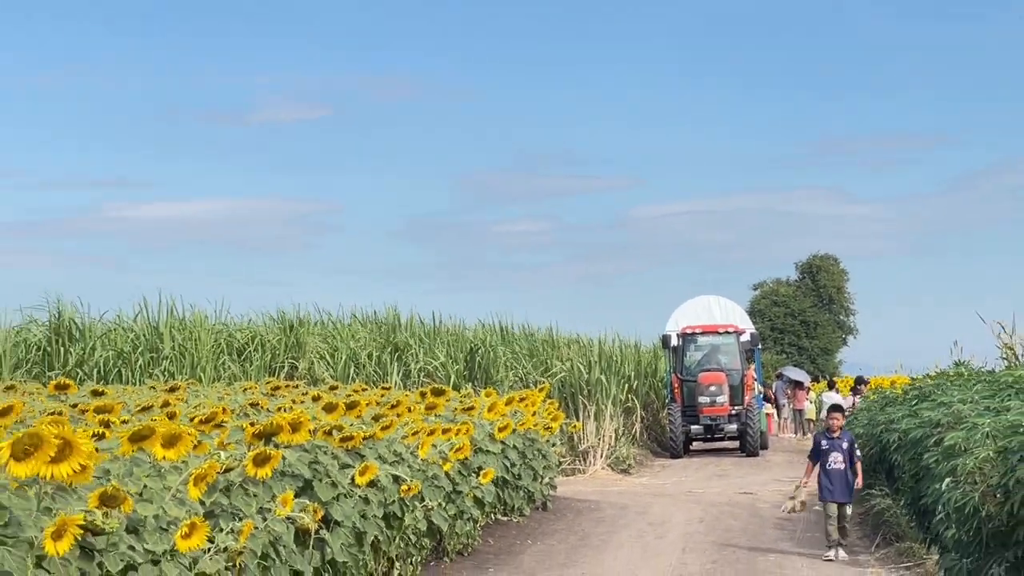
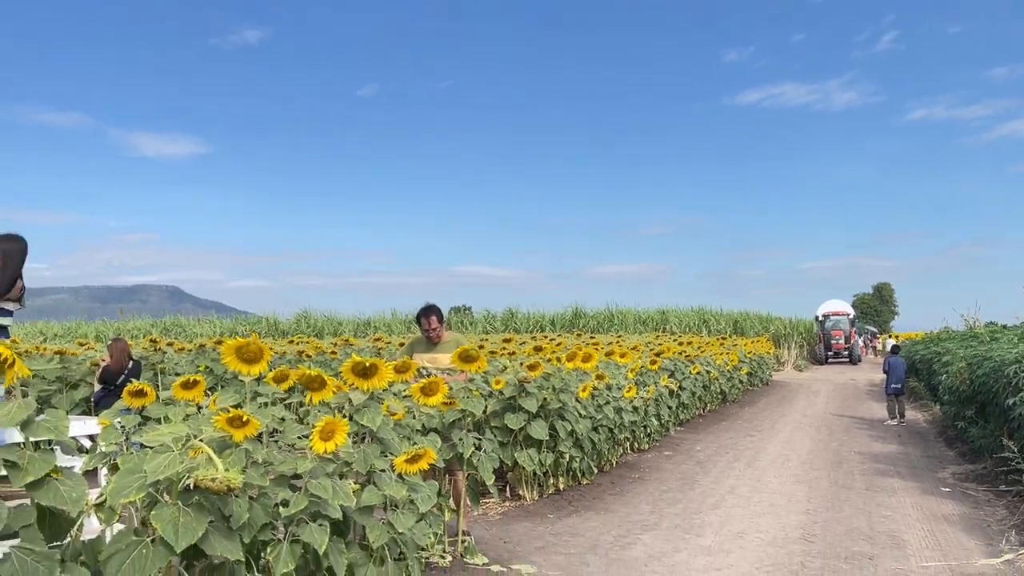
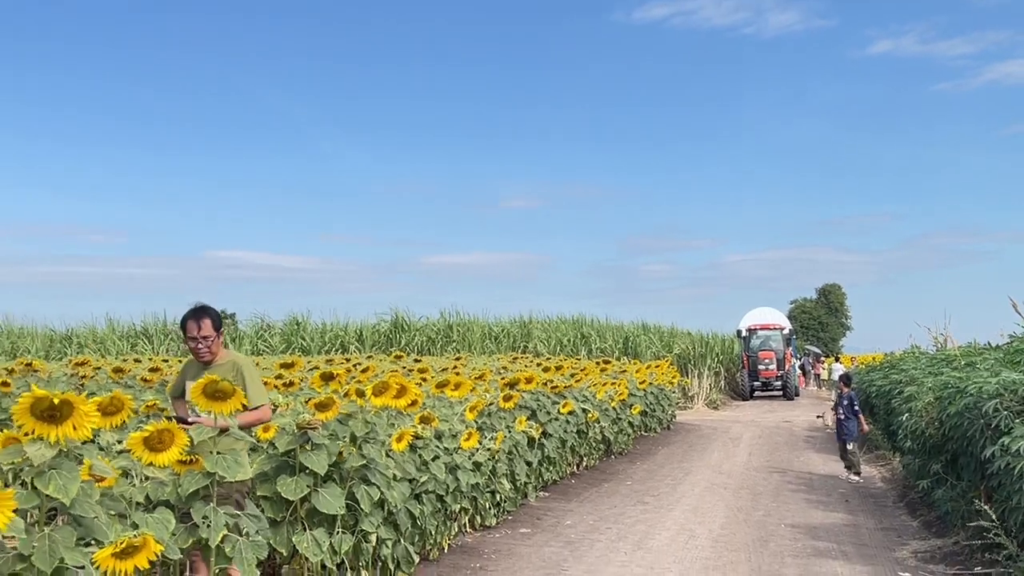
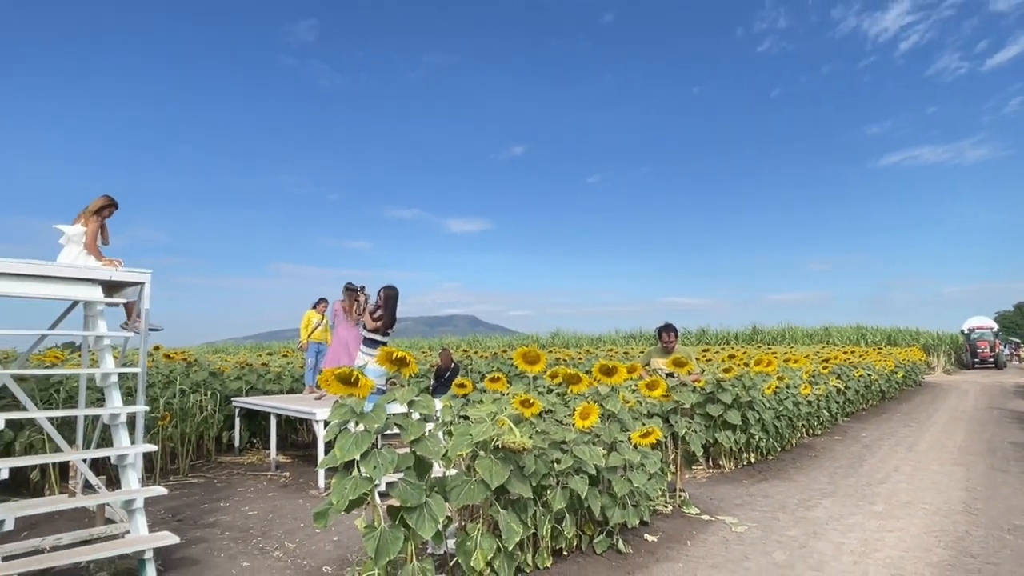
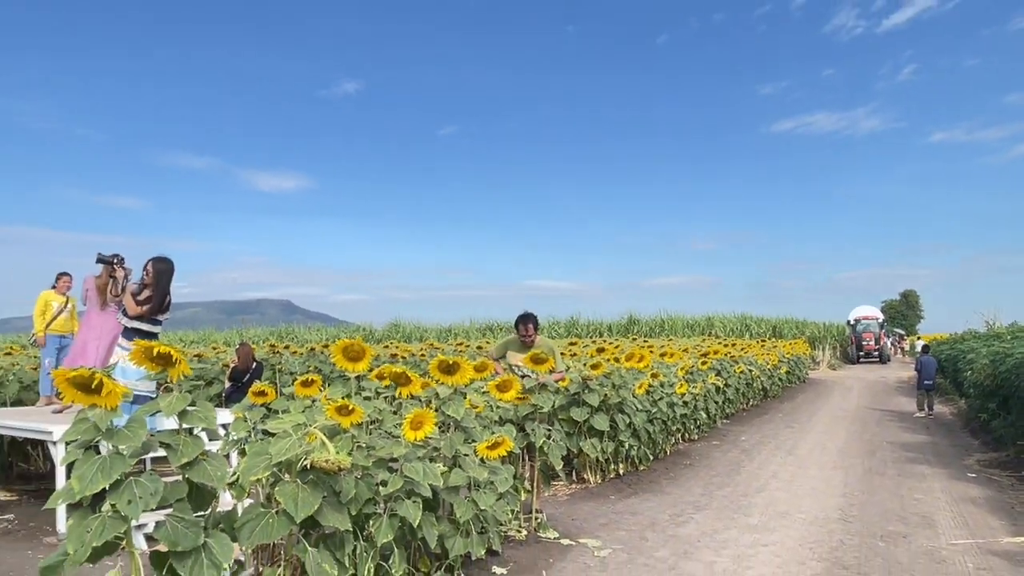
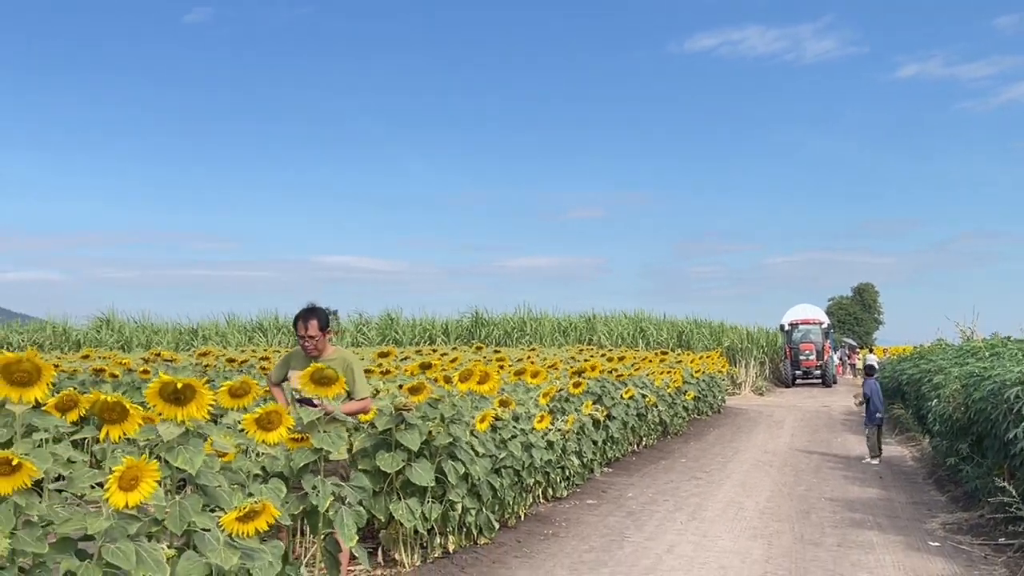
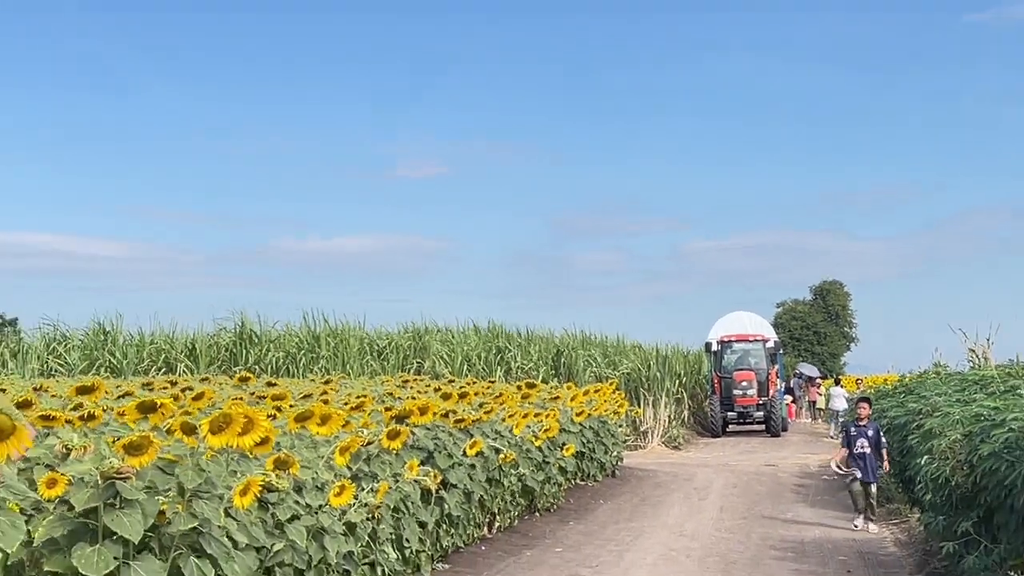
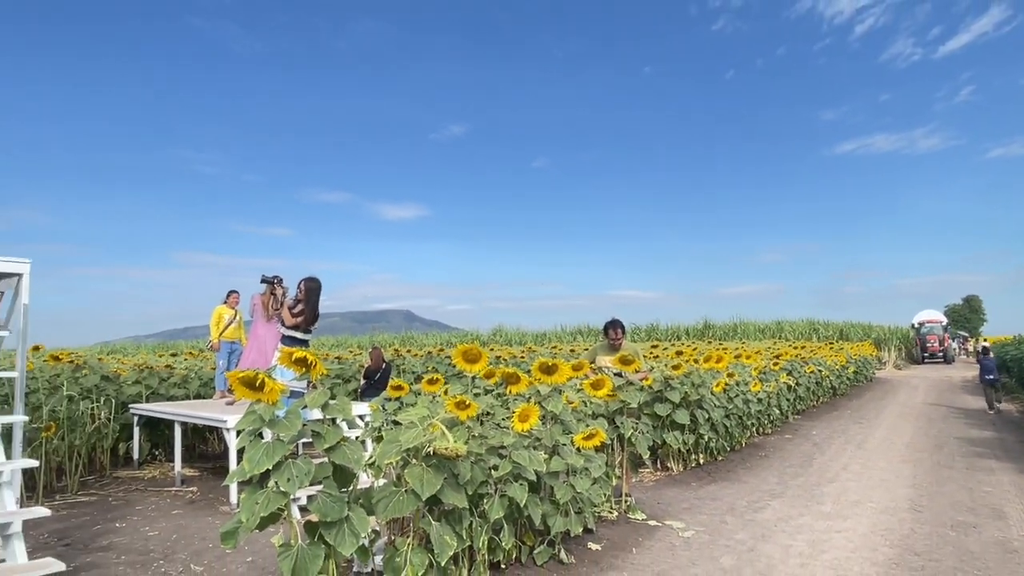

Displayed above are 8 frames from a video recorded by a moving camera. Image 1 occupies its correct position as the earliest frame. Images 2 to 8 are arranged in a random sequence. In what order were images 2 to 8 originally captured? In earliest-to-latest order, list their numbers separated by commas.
7, 3, 6, 2, 5, 8, 4
